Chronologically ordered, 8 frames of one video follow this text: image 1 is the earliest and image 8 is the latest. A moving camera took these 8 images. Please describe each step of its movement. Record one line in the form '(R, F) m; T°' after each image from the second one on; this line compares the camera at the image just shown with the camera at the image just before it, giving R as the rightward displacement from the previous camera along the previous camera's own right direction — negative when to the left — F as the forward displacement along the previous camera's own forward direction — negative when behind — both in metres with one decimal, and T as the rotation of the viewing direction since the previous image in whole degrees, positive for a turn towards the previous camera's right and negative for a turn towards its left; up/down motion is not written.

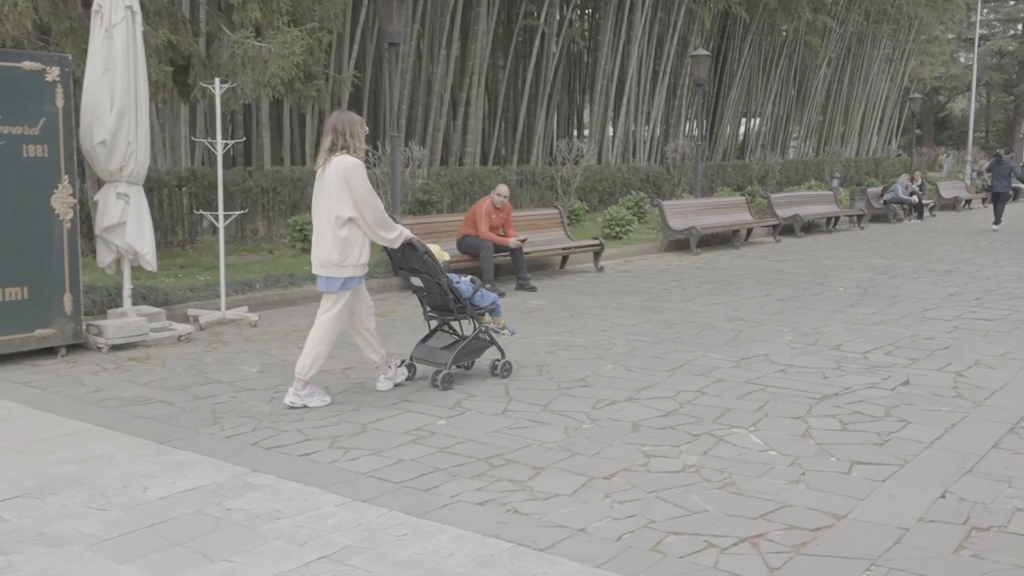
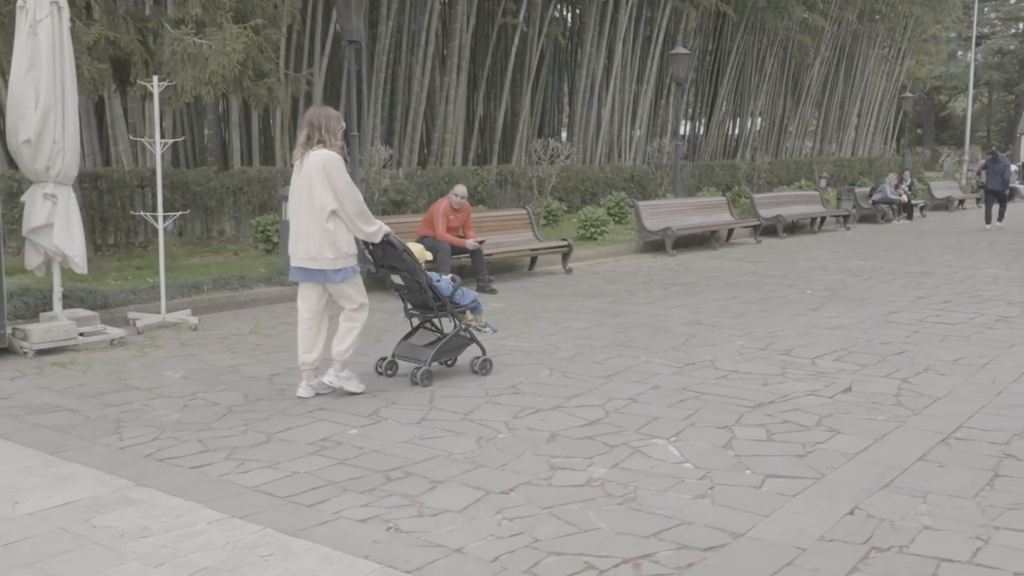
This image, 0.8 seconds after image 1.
(+0.5, +0.2) m; 0°
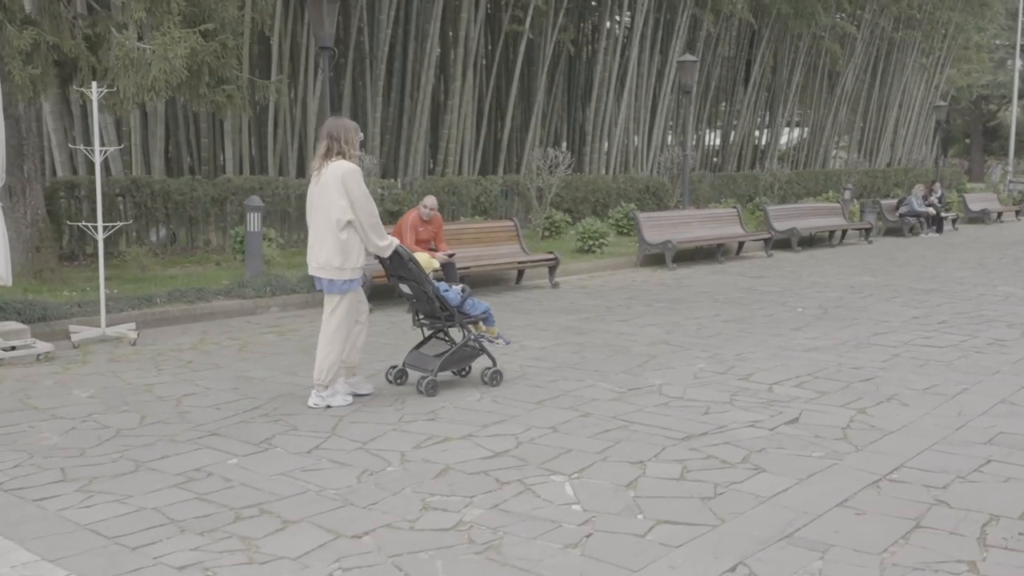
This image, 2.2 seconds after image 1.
(+0.7, +0.4) m; -3°
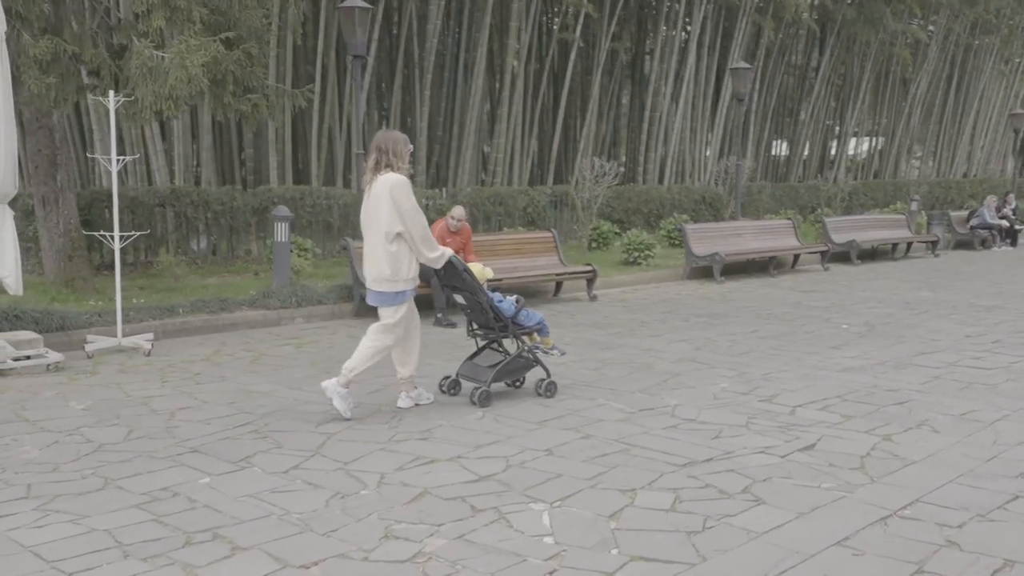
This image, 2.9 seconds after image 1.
(+0.4, +0.3) m; -4°
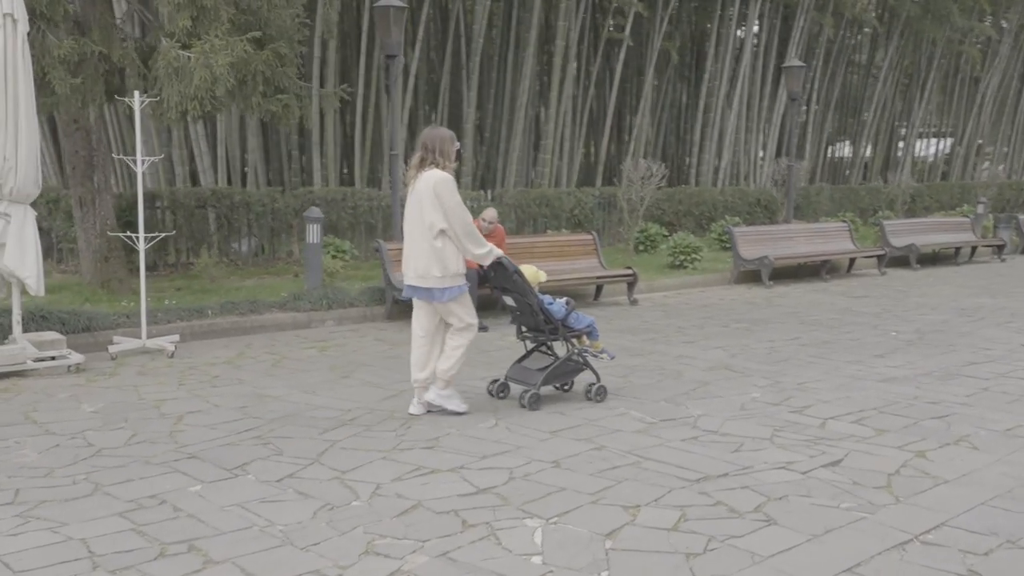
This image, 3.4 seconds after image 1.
(+0.3, +0.2) m; -4°
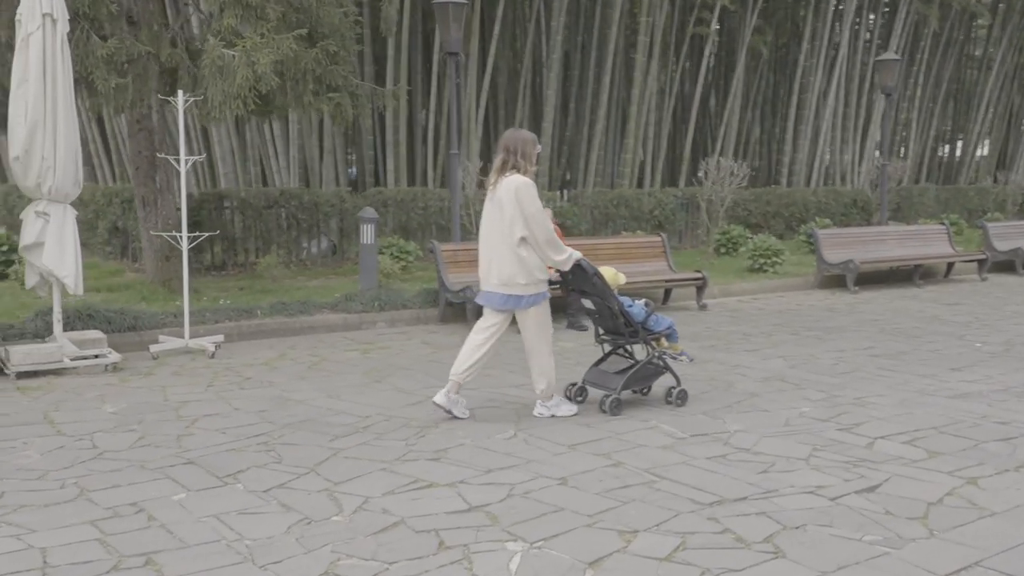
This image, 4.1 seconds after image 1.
(+0.5, +0.3) m; -6°
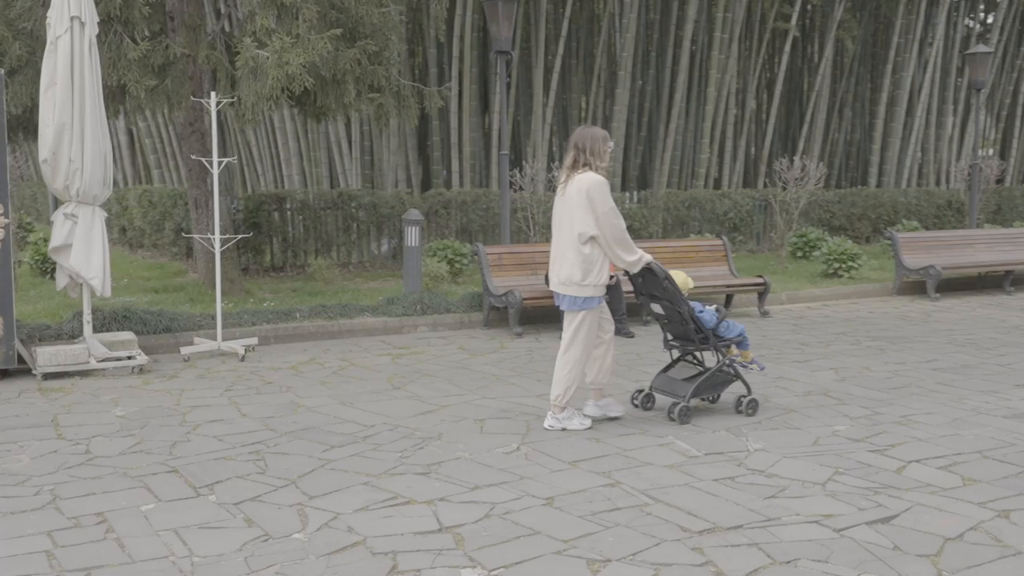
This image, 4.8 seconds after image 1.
(+0.5, +0.3) m; -6°
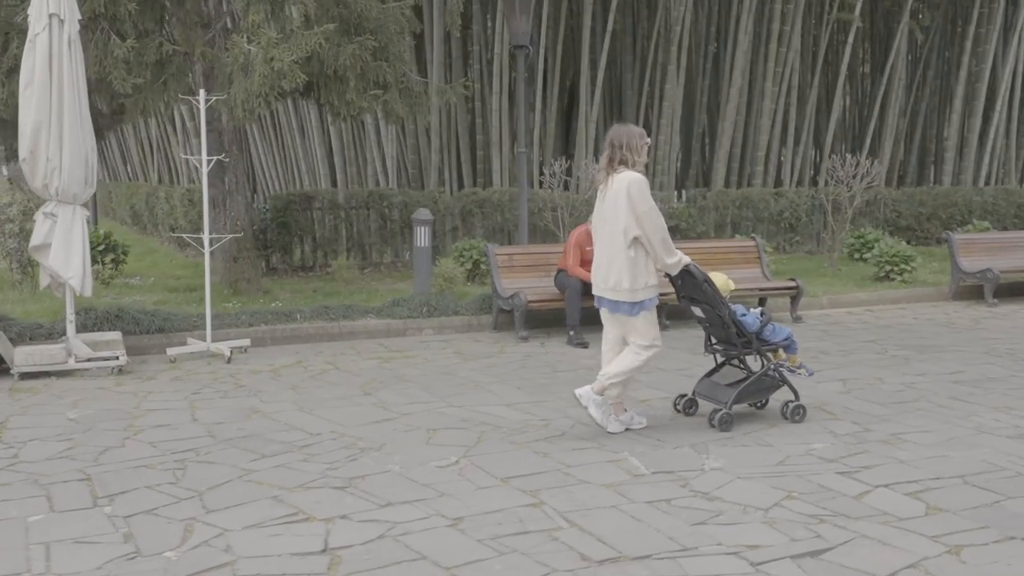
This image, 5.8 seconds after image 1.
(+0.7, +0.3) m; -5°
